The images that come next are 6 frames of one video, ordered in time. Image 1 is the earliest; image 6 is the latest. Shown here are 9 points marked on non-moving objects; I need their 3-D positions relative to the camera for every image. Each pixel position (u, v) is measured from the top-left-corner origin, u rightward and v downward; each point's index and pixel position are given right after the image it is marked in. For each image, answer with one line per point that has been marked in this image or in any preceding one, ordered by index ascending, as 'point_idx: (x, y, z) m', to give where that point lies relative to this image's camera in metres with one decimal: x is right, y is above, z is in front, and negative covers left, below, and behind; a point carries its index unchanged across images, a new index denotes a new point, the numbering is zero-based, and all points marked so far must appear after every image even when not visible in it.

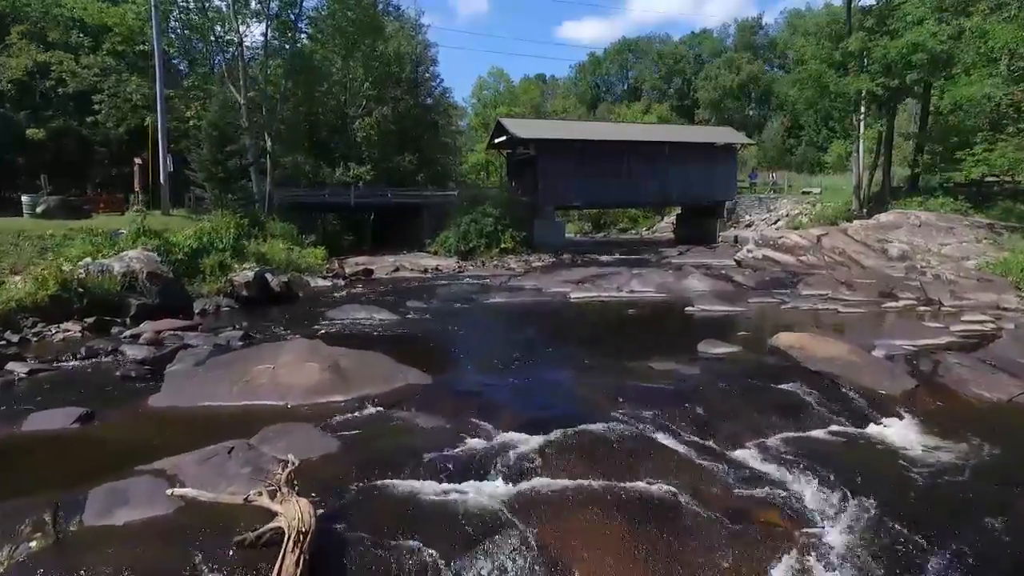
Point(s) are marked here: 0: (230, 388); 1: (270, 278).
0: (-4.1, -1.5, +8.9) m
1: (-7.6, +0.3, +19.2) m
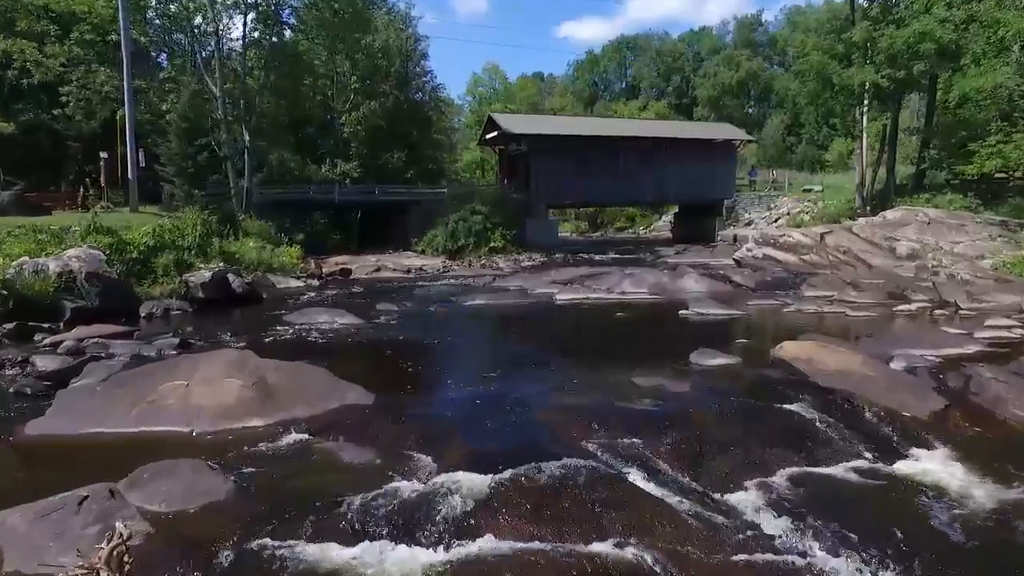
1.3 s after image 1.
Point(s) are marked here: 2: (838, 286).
0: (-4.7, -1.5, +7.5) m
1: (-8.2, +0.3, +17.8) m
2: (+10.6, +0.1, +19.7) m
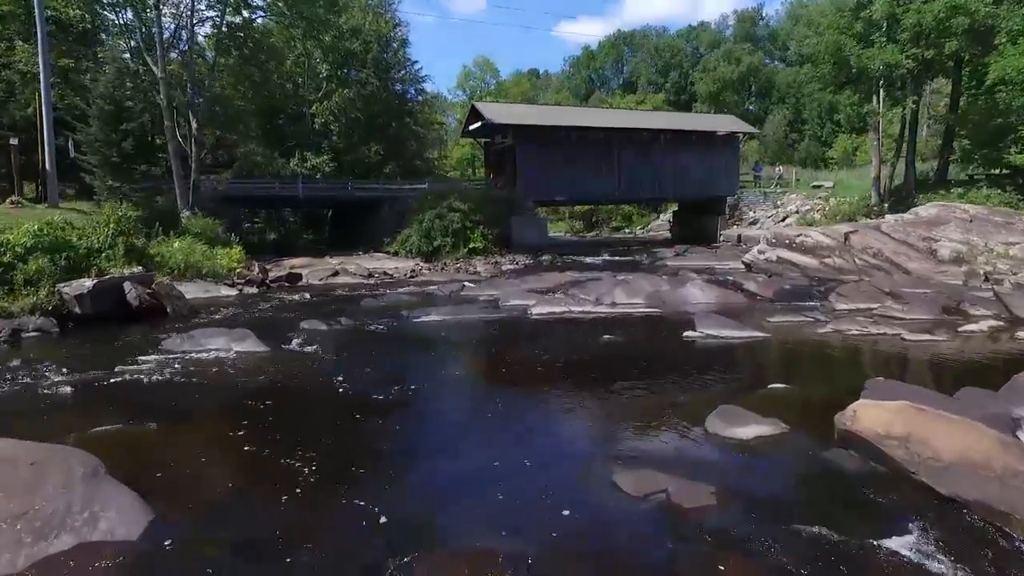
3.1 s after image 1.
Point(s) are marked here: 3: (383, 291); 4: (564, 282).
0: (-5.5, -1.8, +3.9) m
1: (-9.0, 0.0, +14.3) m
2: (+9.7, -0.2, +16.2) m
3: (-4.2, -0.1, +19.9) m
4: (+1.7, +0.2, +19.3) m
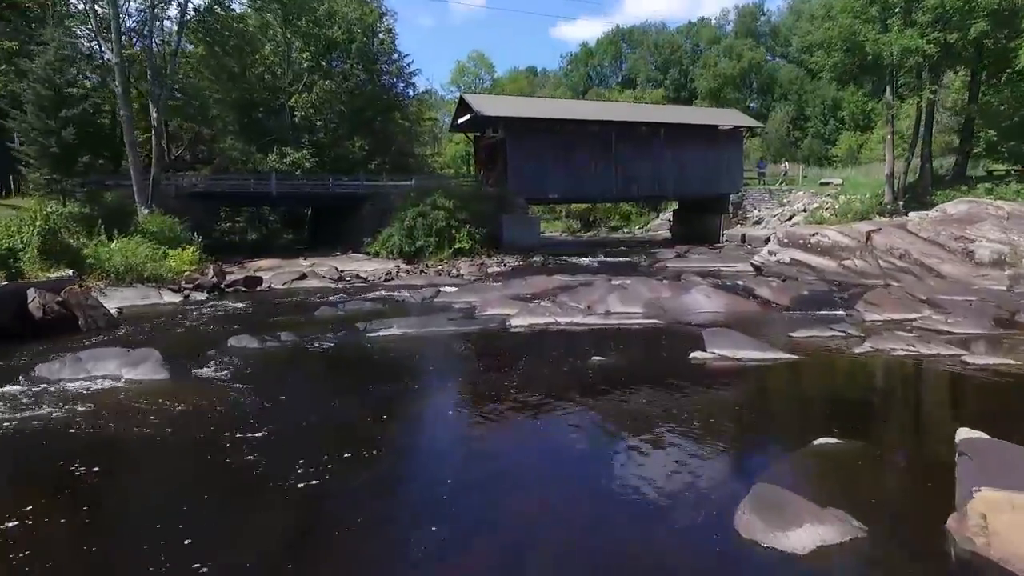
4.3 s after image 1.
0: (-6.0, -1.9, +1.7) m
1: (-9.6, -0.2, +12.0) m
2: (+9.2, -0.4, +14.0) m
3: (-4.8, -0.3, +17.7) m
4: (+1.1, 0.0, +17.0) m
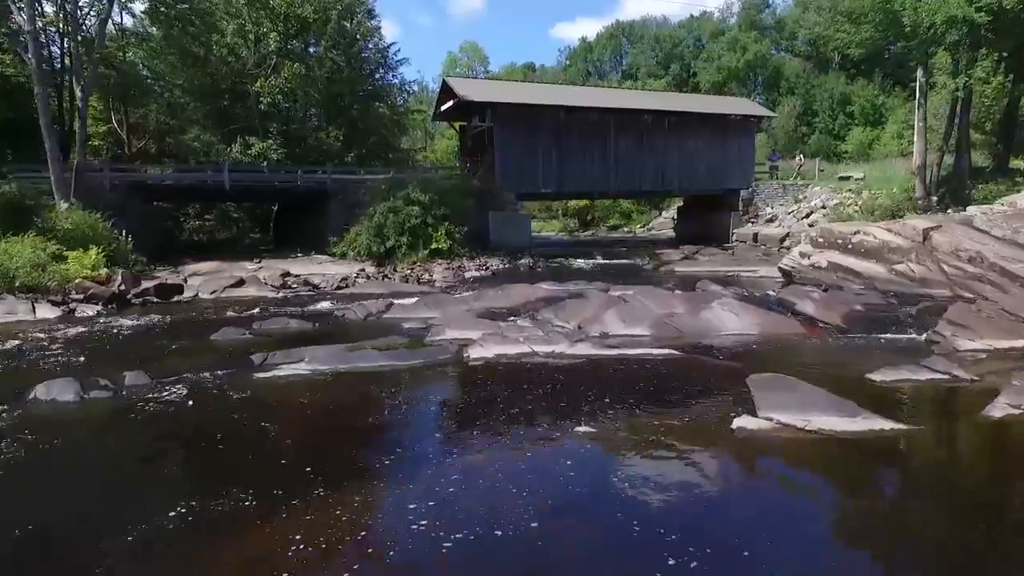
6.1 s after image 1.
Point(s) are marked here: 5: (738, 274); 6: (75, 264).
0: (-6.7, -2.2, -2.0) m
1: (-10.2, -0.4, +8.4) m
2: (+8.5, -0.7, +10.3) m
3: (-5.4, -0.5, +14.0) m
4: (+0.5, -0.3, +13.3) m
5: (+7.3, +0.5, +19.7) m
6: (-11.4, +0.6, +15.8) m
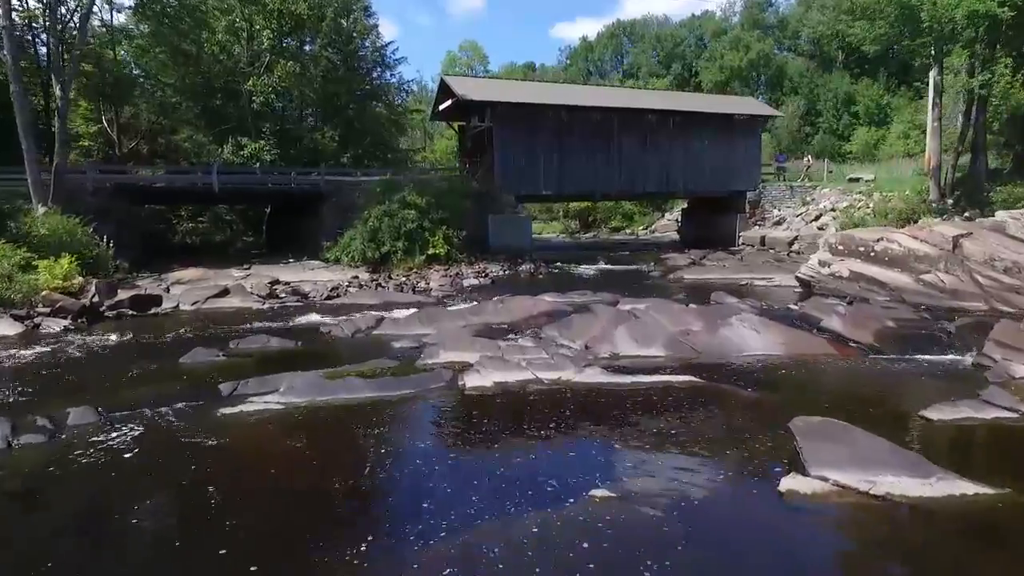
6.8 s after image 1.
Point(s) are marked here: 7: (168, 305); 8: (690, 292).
0: (-6.7, -2.5, -3.0) m
1: (-10.2, -0.7, +7.3) m
2: (+8.5, -0.9, +9.3) m
3: (-5.4, -0.8, +13.0) m
4: (+0.5, -0.6, +12.3) m
5: (+7.4, +0.2, +18.7) m
6: (-11.4, +0.3, +14.8) m
7: (-9.0, -0.4, +16.1) m
8: (+4.8, -0.1, +16.5) m
